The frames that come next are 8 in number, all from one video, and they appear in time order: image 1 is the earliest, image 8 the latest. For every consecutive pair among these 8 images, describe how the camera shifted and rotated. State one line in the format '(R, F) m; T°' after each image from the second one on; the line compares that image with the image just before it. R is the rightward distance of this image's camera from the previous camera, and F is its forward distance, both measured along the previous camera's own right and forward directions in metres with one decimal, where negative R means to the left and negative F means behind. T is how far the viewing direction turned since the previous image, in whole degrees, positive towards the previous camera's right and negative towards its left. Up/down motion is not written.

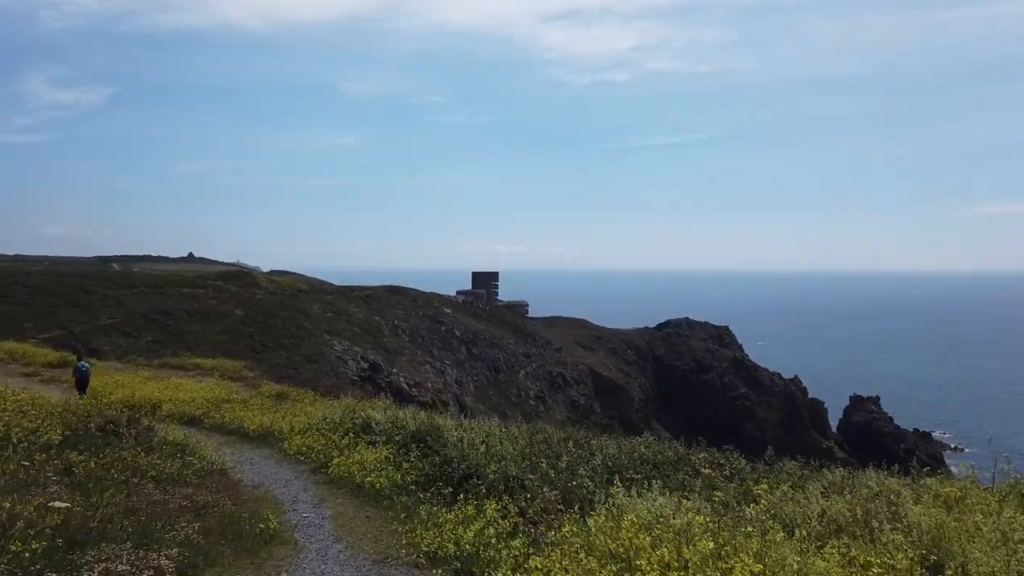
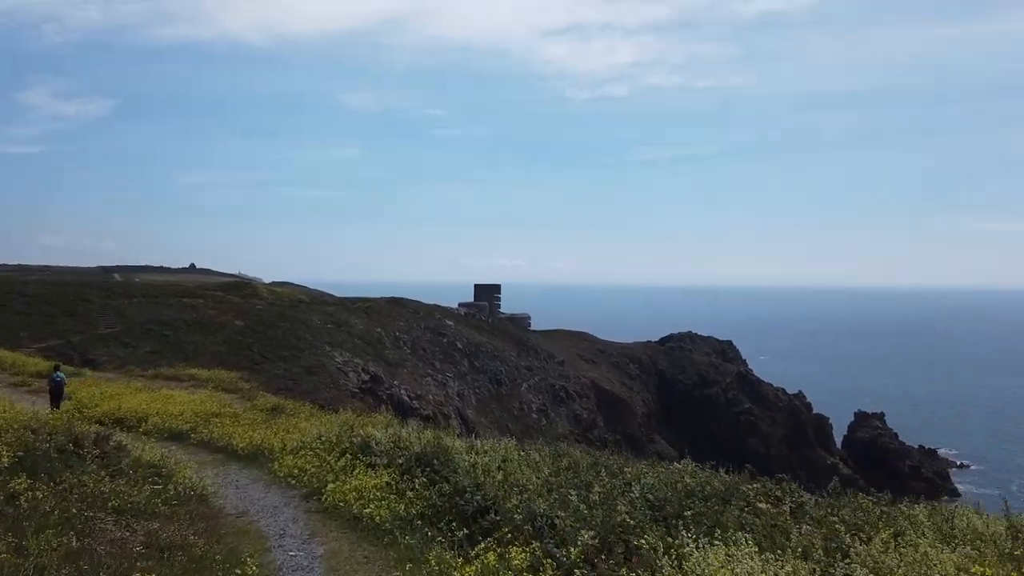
(-0.1, +0.4) m; 0°
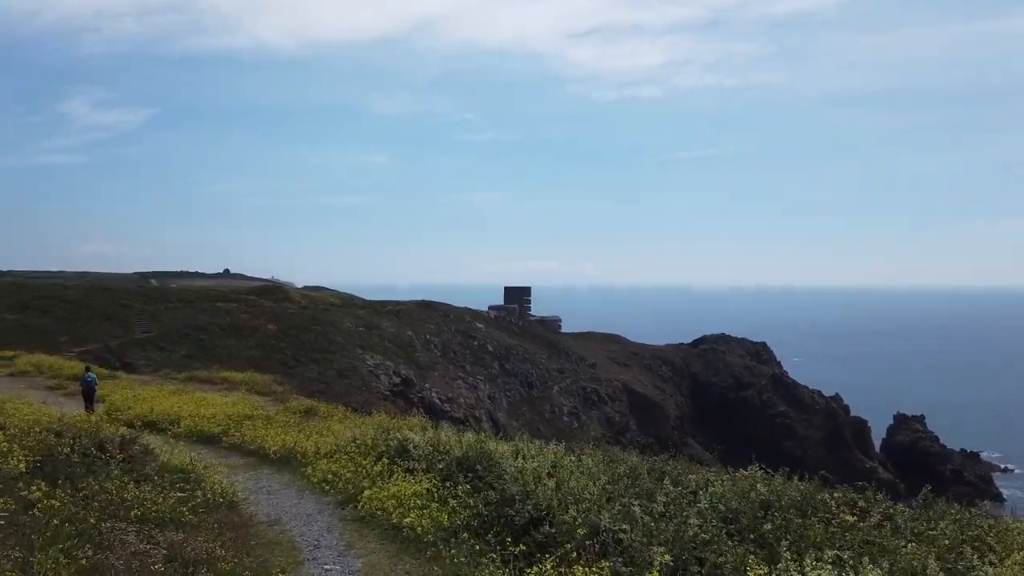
(-0.1, +0.2) m; -2°
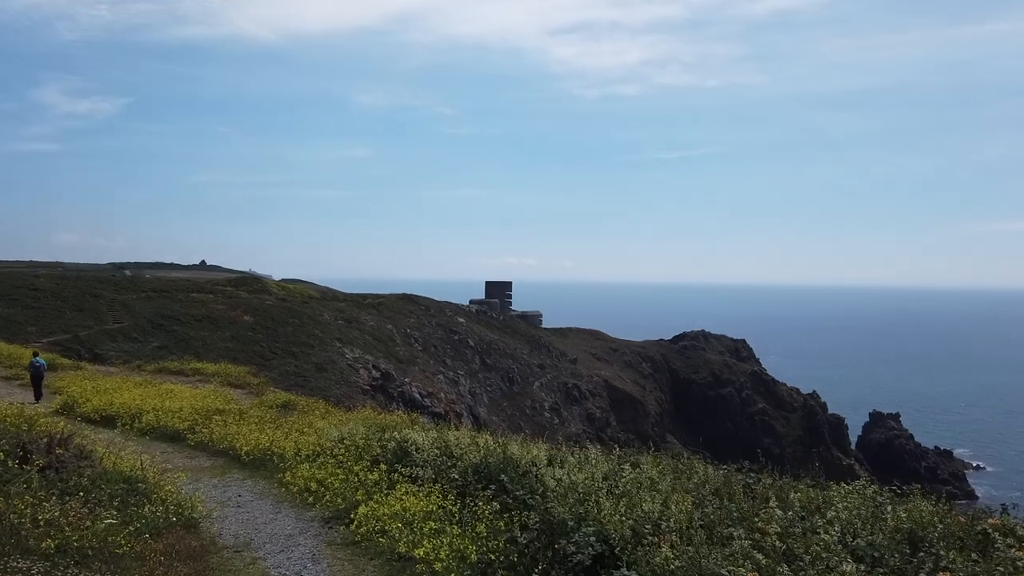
(-0.2, +0.6) m; +2°
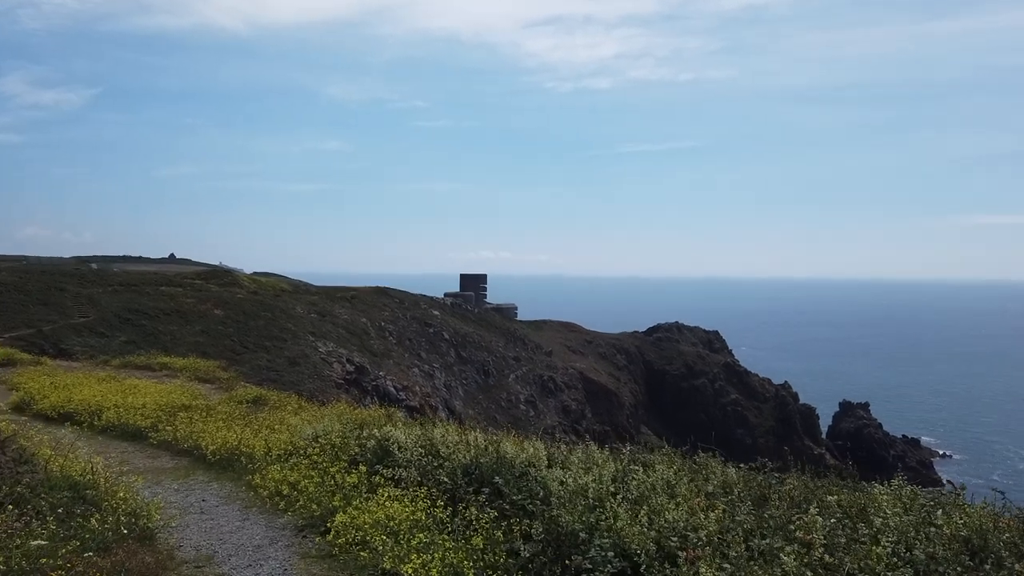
(-0.1, +0.2) m; +2°
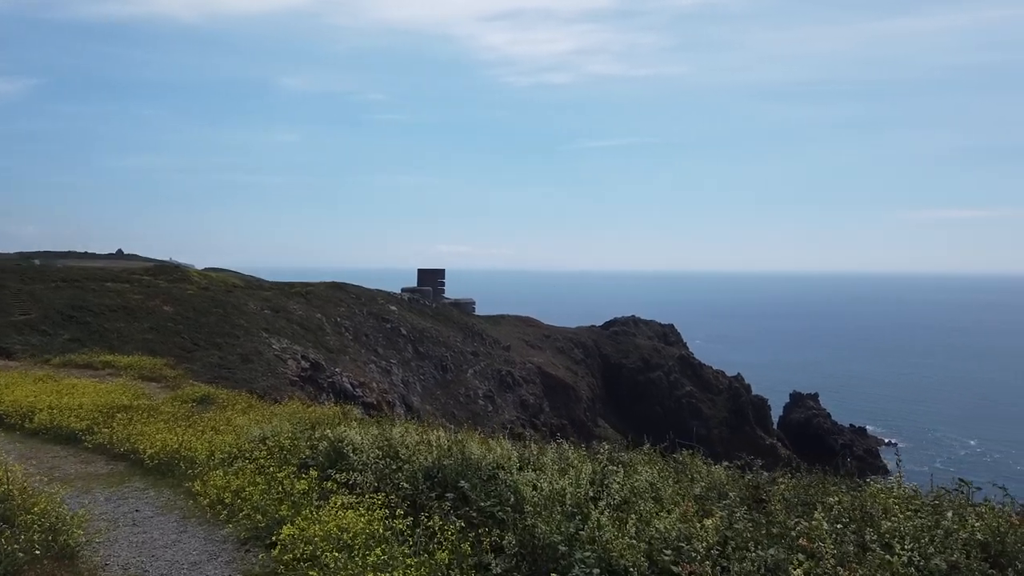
(0.0, +0.2) m; +4°
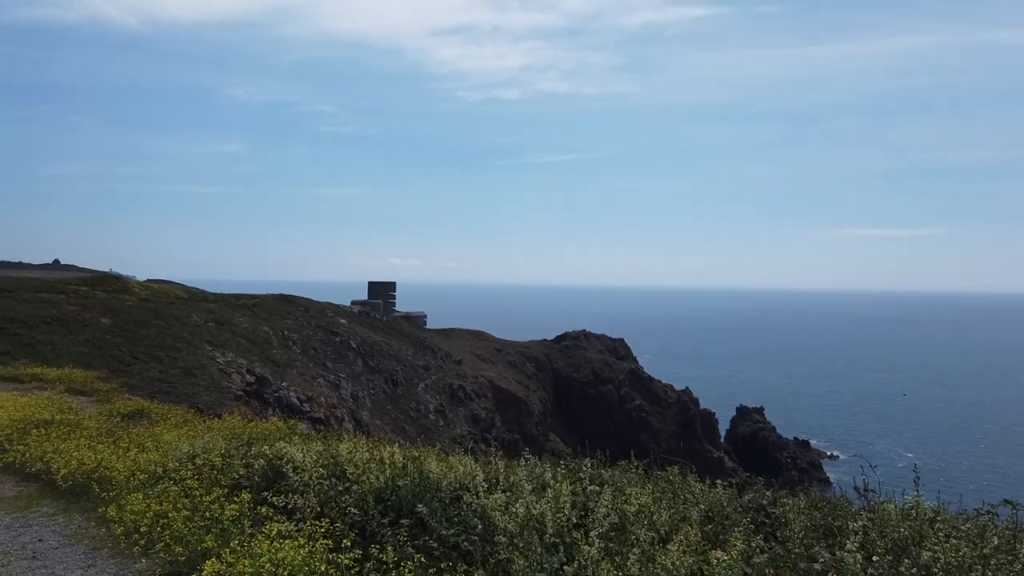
(0.0, +0.2) m; +4°
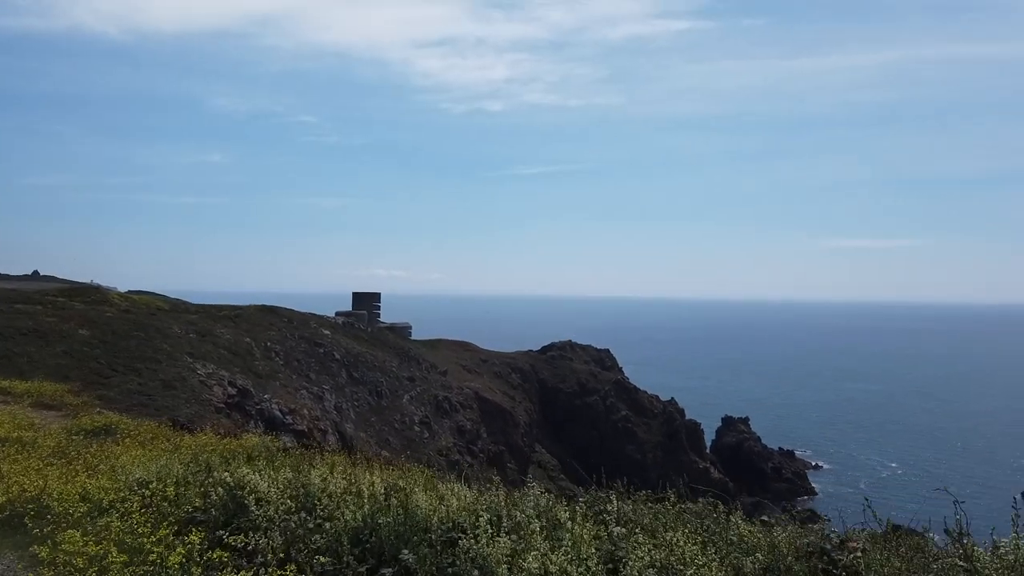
(0.0, +0.3) m; +1°
